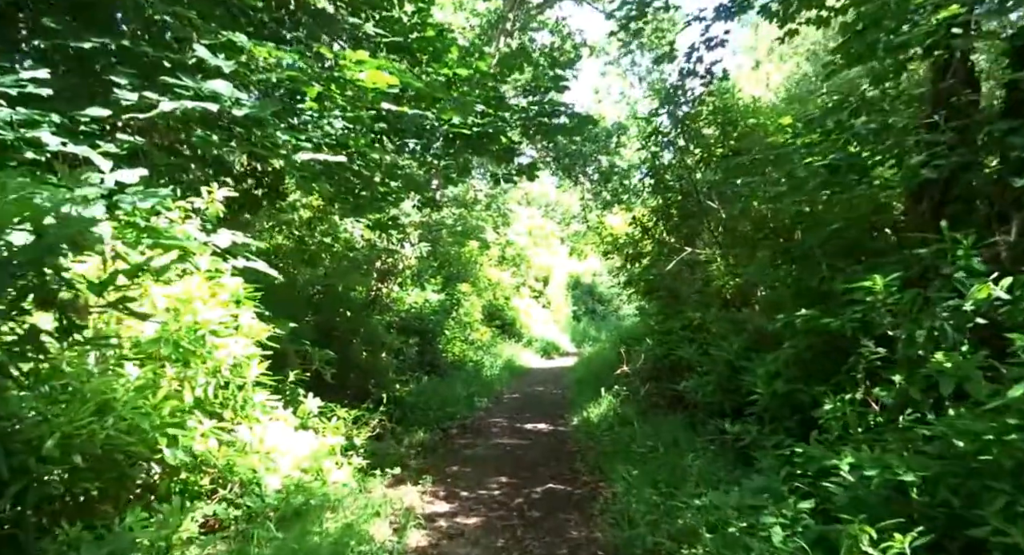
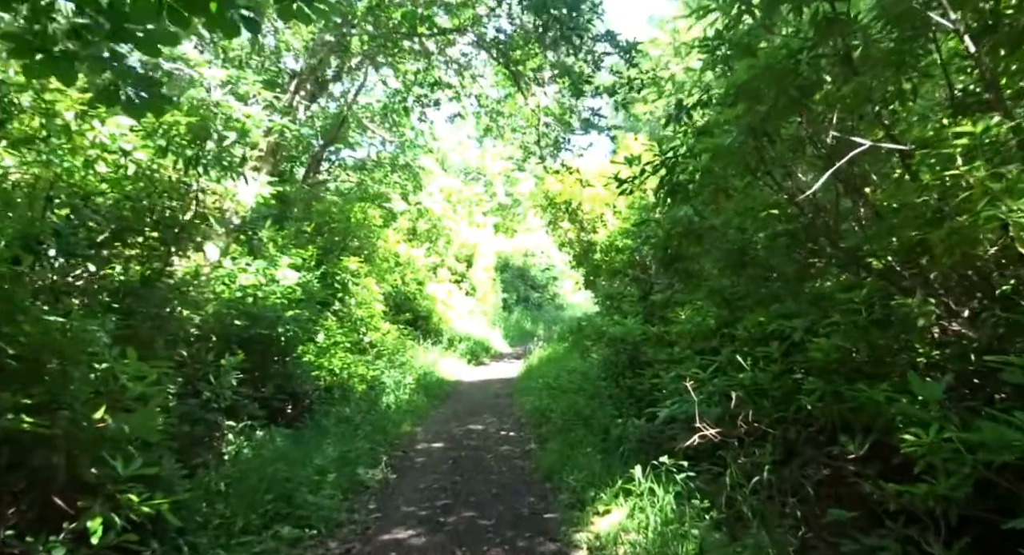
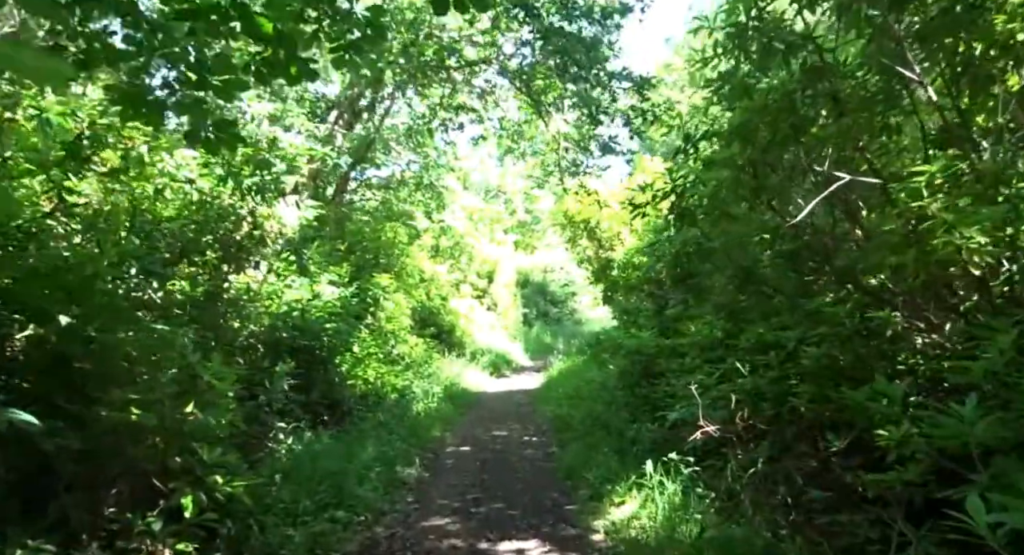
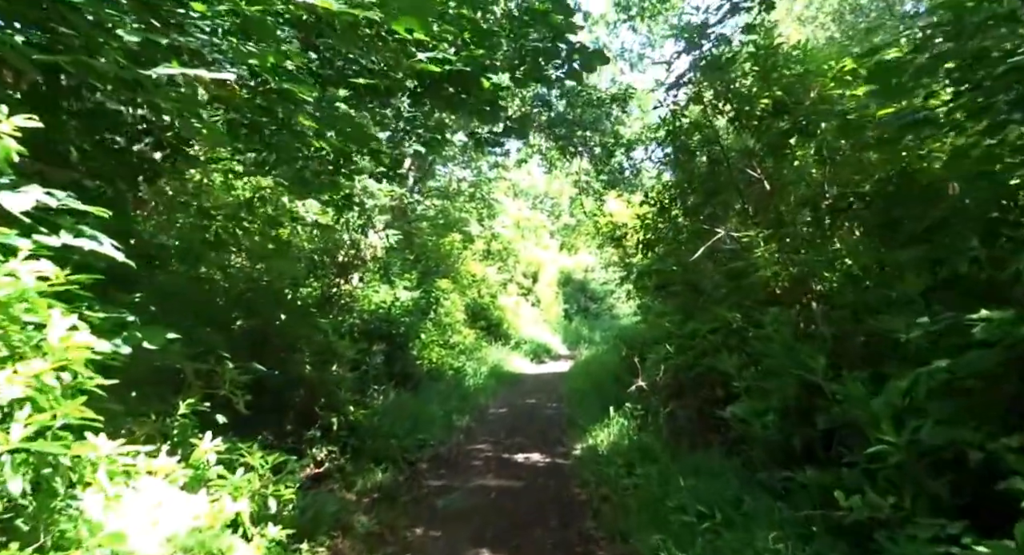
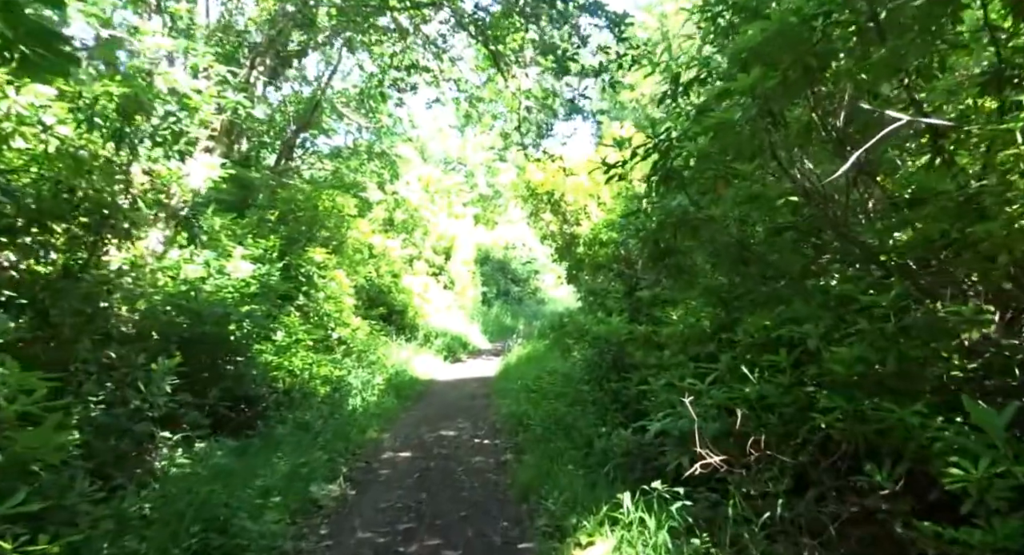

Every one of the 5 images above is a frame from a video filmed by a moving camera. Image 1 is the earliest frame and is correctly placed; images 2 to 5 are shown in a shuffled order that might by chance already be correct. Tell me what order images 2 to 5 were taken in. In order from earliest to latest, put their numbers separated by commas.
4, 3, 2, 5
